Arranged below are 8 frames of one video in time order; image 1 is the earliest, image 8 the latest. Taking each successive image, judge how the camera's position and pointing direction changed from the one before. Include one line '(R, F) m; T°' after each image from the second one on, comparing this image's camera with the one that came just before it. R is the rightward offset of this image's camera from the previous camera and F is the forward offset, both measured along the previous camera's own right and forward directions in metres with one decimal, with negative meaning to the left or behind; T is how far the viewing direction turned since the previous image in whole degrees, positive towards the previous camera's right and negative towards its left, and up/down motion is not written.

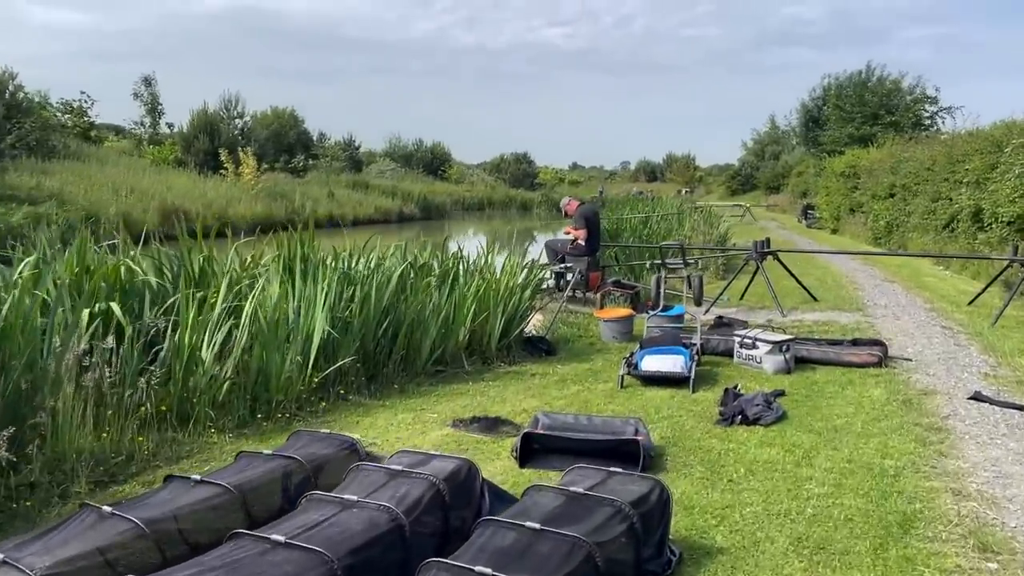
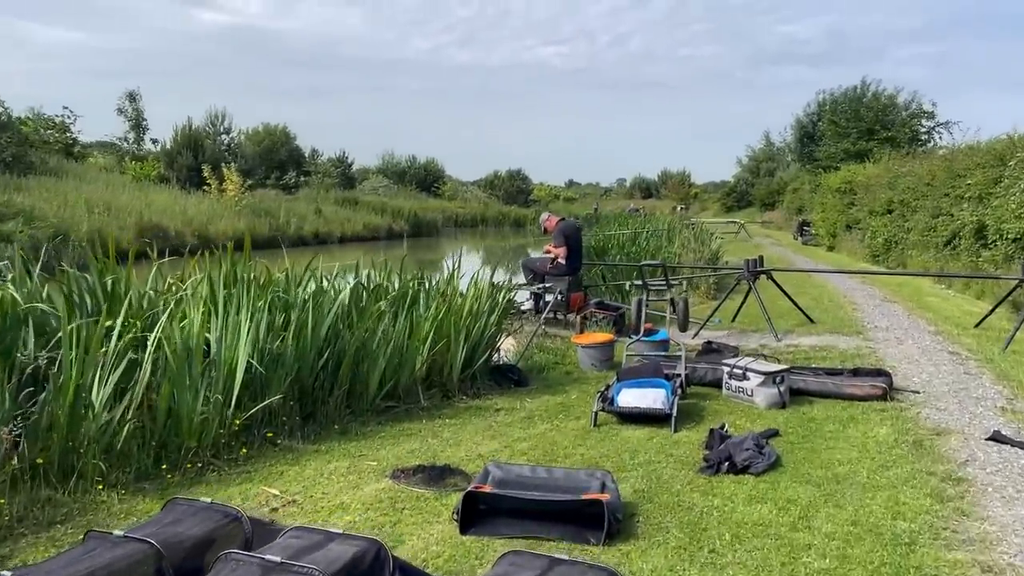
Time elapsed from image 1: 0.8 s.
(+0.3, +0.7) m; 0°
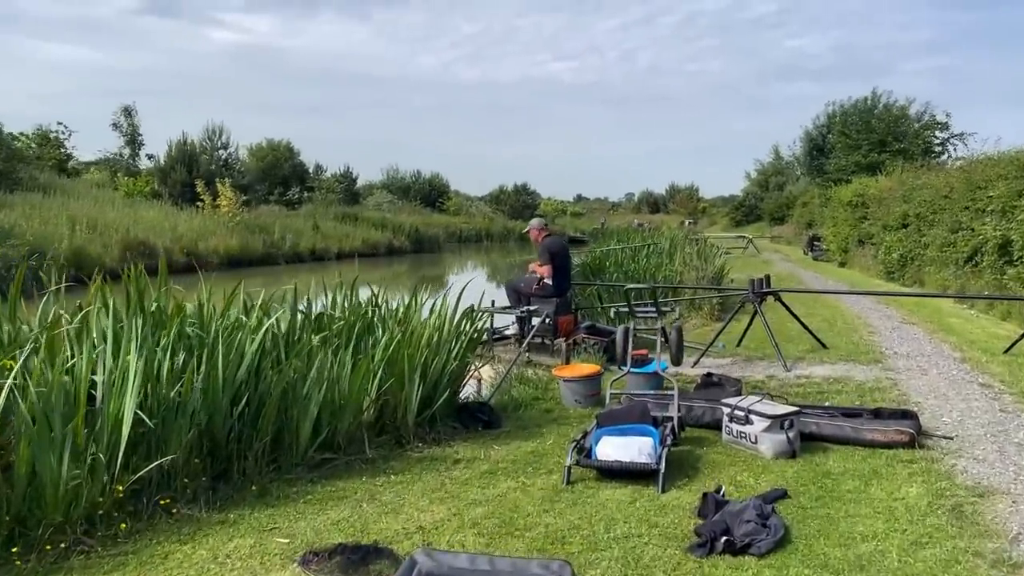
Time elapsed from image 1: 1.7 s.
(+0.3, +0.9) m; -1°
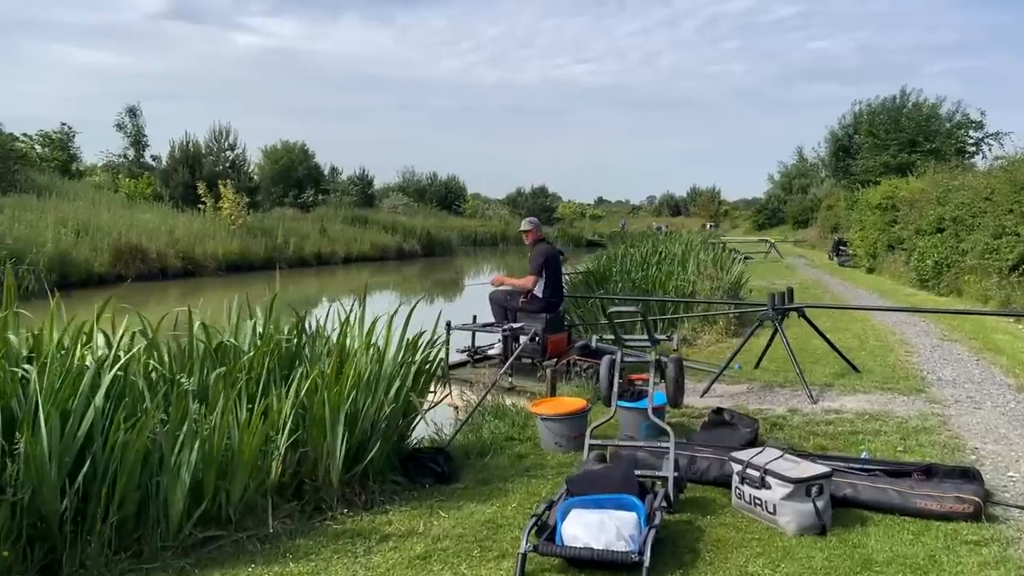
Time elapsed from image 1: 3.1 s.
(+0.4, +1.2) m; -1°
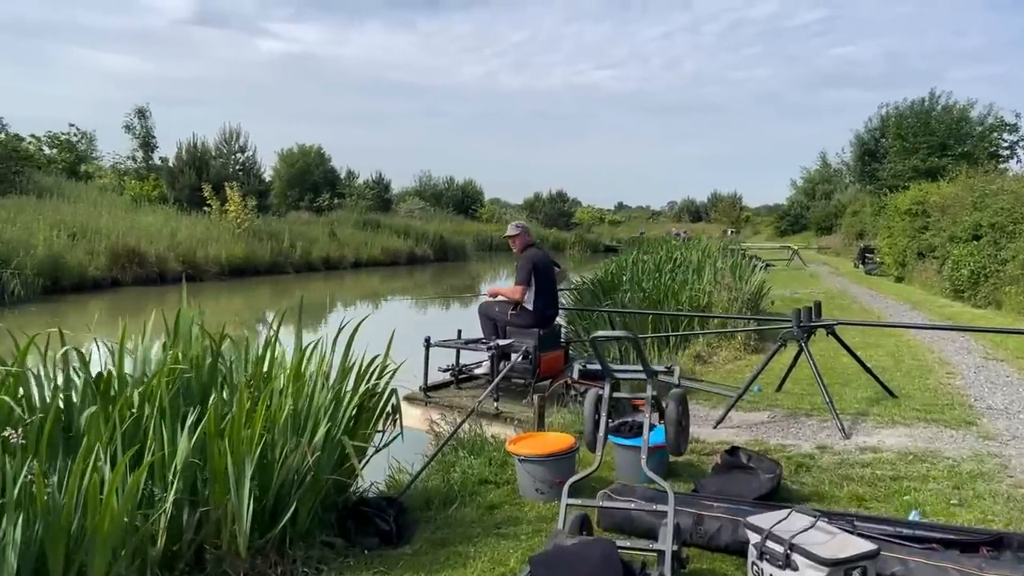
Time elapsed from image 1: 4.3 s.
(+0.3, +0.9) m; -1°
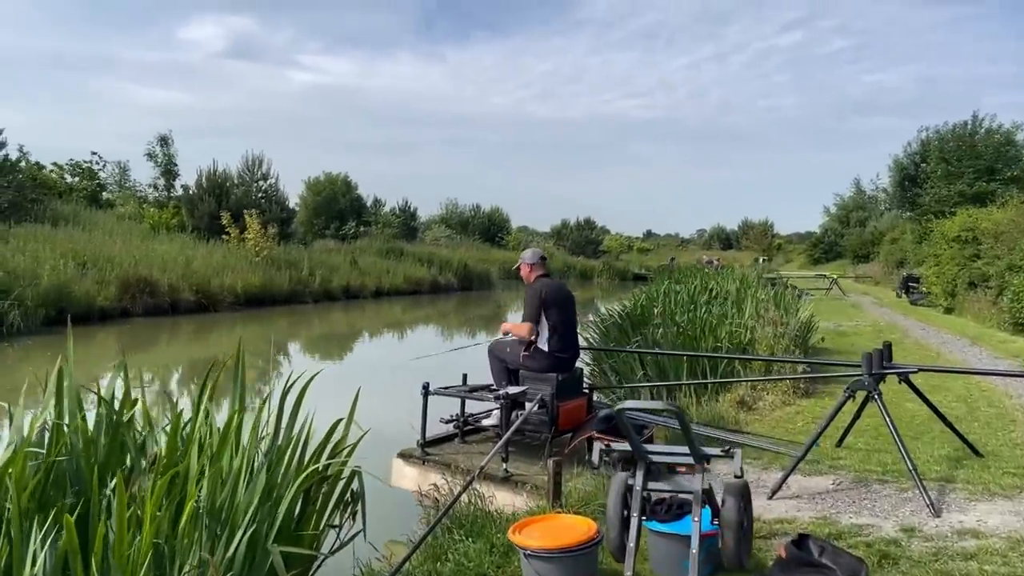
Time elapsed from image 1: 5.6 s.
(+0.1, +1.0) m; -2°
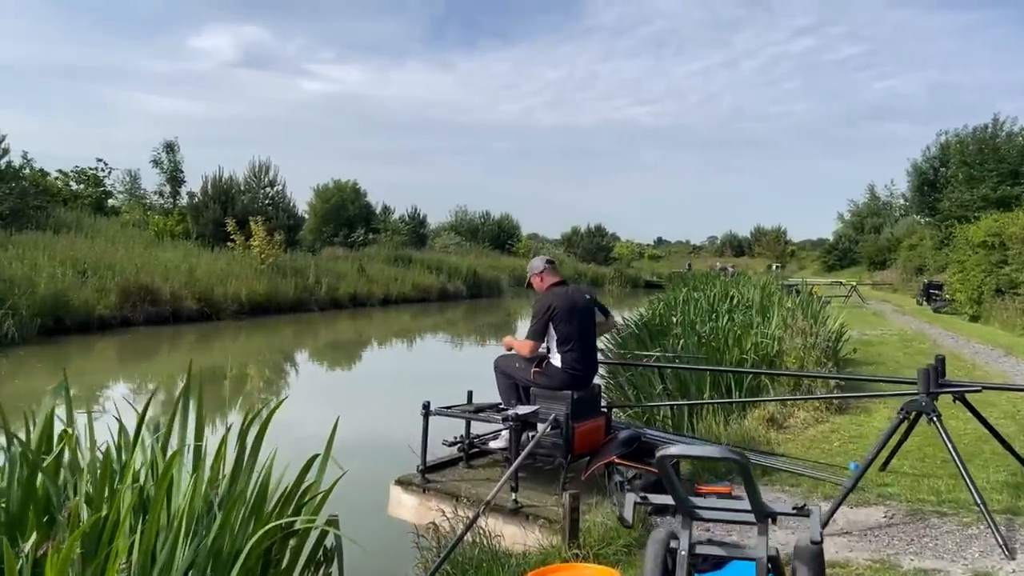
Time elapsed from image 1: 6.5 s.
(0.0, +0.6) m; -1°
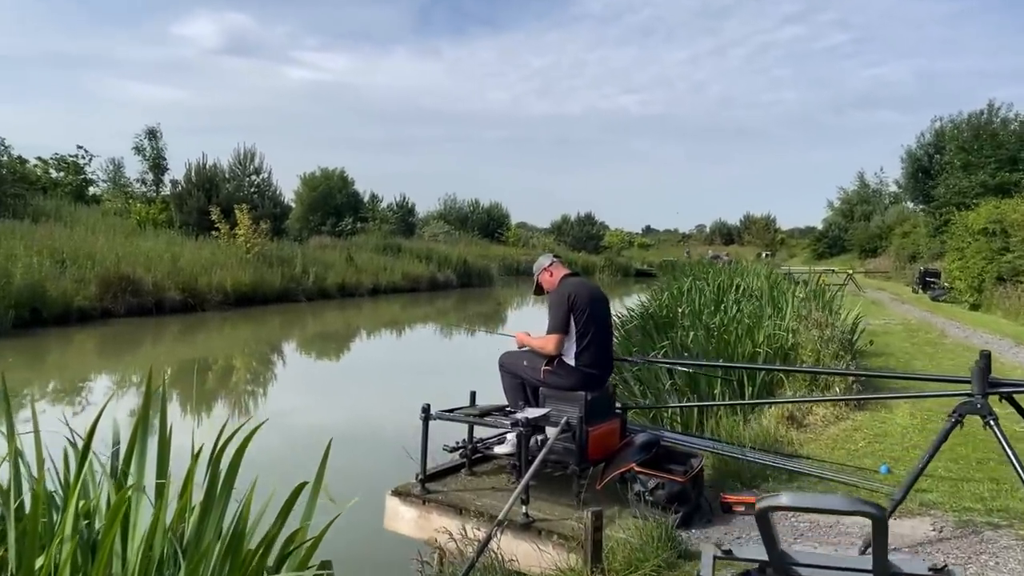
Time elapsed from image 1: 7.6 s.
(-0.1, +0.5) m; +1°
